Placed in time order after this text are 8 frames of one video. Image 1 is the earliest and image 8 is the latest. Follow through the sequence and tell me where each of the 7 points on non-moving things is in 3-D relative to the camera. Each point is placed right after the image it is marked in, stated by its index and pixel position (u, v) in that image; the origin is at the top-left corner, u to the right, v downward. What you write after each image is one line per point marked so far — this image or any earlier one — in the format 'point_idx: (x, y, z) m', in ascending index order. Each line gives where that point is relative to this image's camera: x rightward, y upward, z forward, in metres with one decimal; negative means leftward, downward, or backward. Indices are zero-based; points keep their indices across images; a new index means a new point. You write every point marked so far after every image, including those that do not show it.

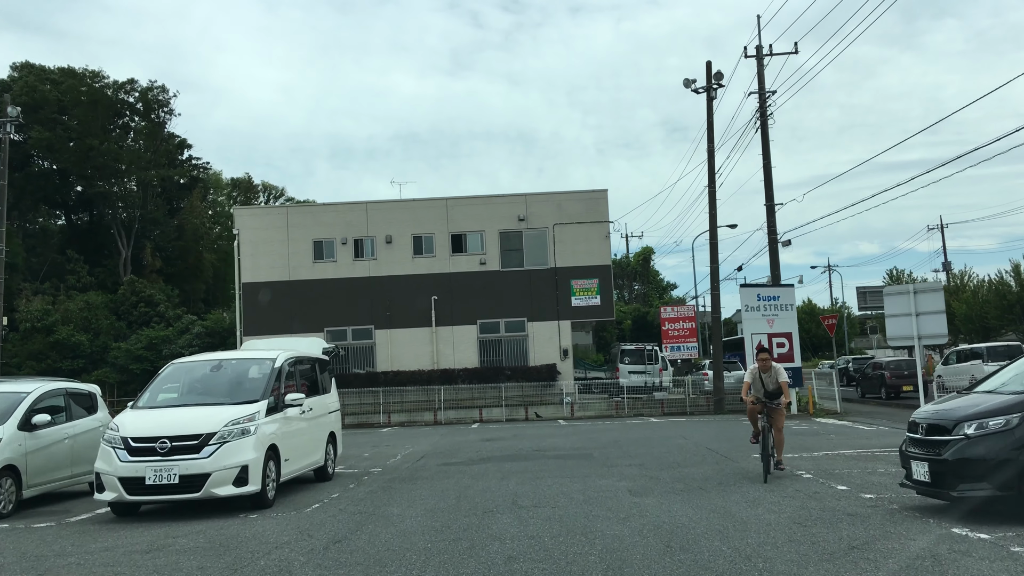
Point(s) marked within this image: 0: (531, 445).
0: (+0.4, -3.1, +17.0) m
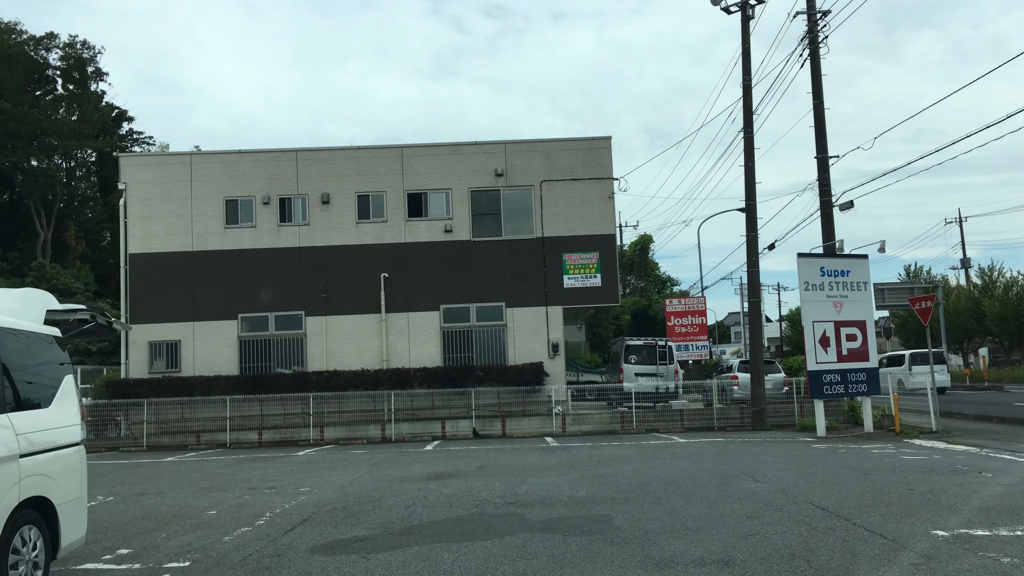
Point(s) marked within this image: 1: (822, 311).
0: (-0.1, -2.4, +10.1) m
1: (+6.5, -0.5, +18.0) m
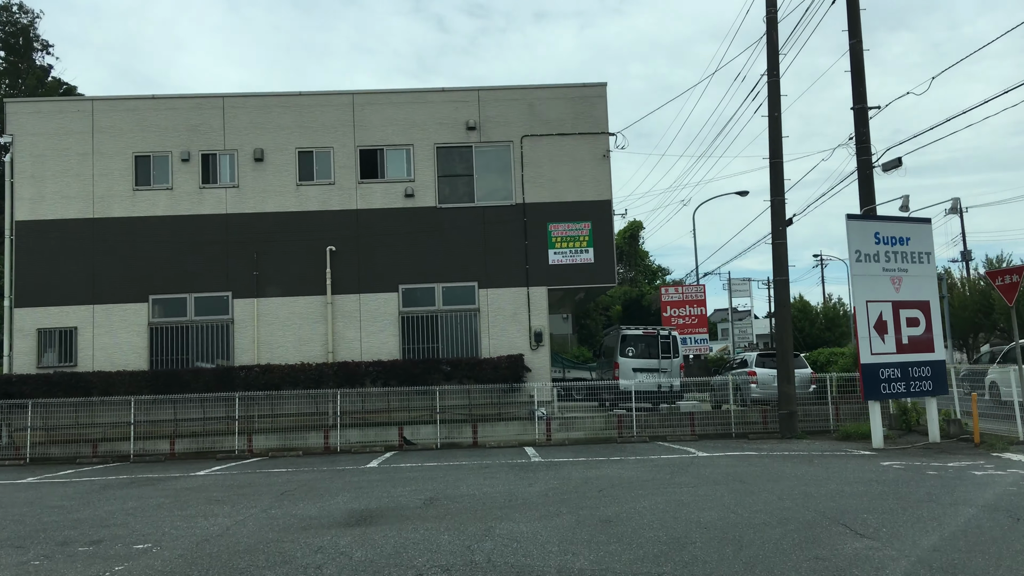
0: (-0.4, -1.9, +6.1) m
1: (+6.0, 0.0, +14.1) m
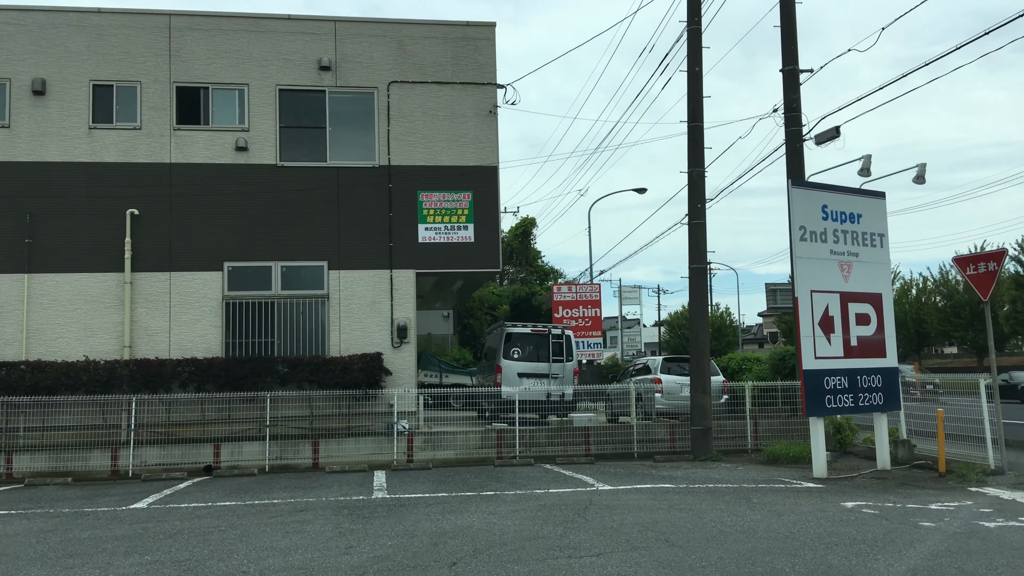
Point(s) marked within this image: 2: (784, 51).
0: (-1.3, -1.6, +2.5) m
1: (+4.1, +0.2, +11.2) m
2: (+5.0, +4.4, +15.9) m
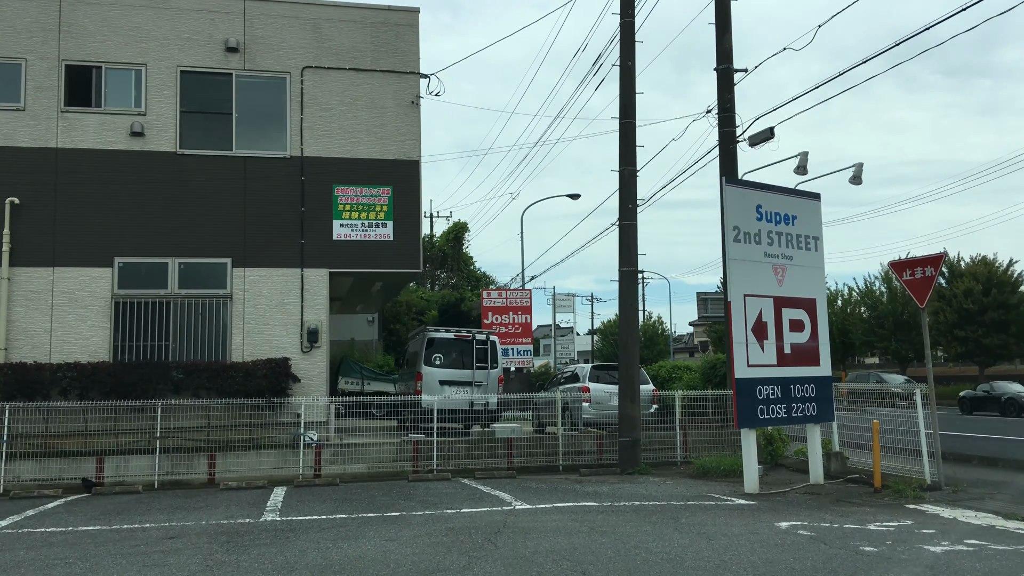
0: (-1.7, -1.5, +1.5) m
1: (+3.0, +0.1, +10.7) m
2: (+3.7, +4.3, +15.4) m
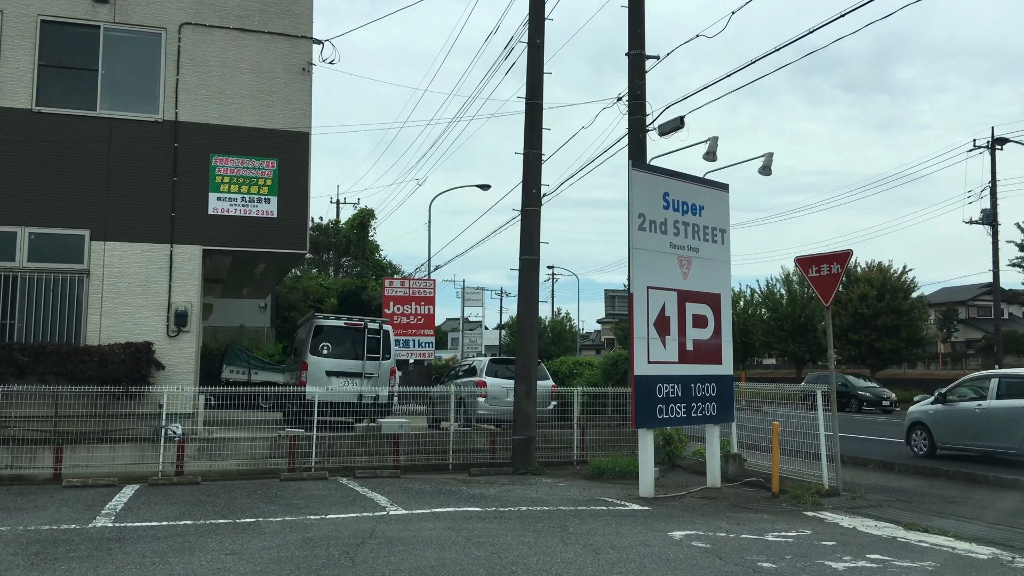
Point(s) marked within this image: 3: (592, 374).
0: (-2.1, -1.3, +0.5) m
1: (+1.7, +0.2, +10.1) m
2: (+2.0, +4.4, +14.8) m
3: (+1.6, -1.7, +16.6) m
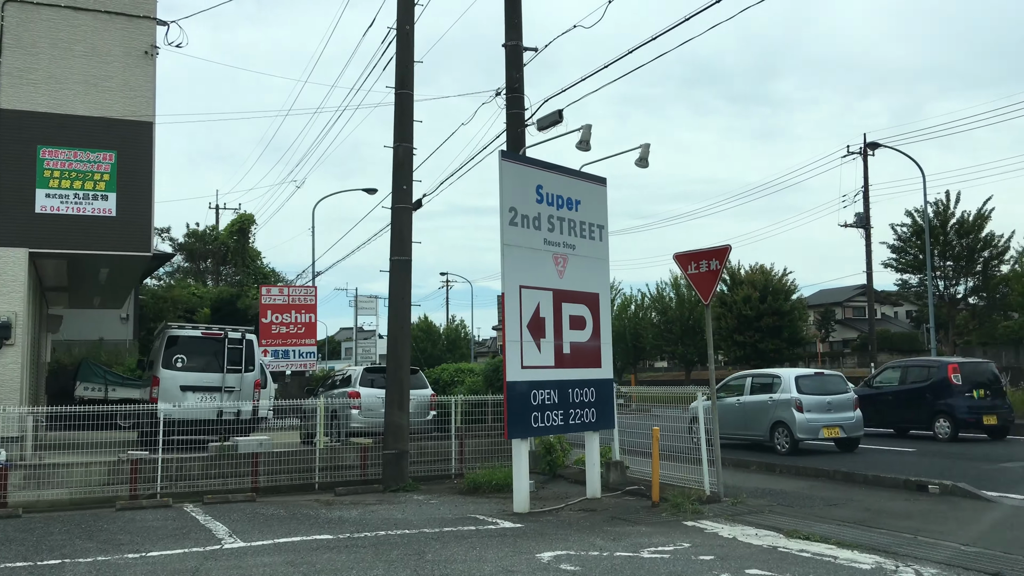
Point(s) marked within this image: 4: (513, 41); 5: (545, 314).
0: (-2.4, -1.2, -0.6) m
1: (+0.2, +0.2, +9.4) m
2: (-0.1, +4.4, +14.2) m
3: (-0.7, -1.7, +15.8) m
4: (0.0, +4.1, +14.1) m
5: (+0.4, -0.3, +9.5) m
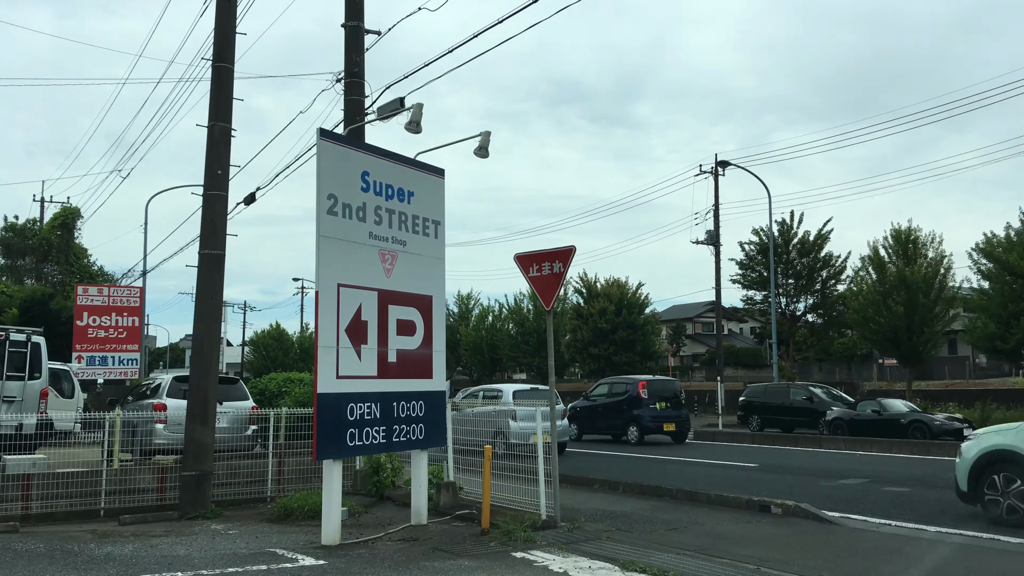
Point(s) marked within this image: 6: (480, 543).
0: (-2.6, -1.1, -2.0) m
1: (-1.5, +0.2, +8.3) m
2: (-2.5, +4.3, +13.0) m
3: (-3.5, -1.8, +14.4) m
4: (-2.4, +4.0, +13.0) m
5: (-1.4, -0.3, +8.4) m
6: (-0.3, -2.3, +7.8) m
